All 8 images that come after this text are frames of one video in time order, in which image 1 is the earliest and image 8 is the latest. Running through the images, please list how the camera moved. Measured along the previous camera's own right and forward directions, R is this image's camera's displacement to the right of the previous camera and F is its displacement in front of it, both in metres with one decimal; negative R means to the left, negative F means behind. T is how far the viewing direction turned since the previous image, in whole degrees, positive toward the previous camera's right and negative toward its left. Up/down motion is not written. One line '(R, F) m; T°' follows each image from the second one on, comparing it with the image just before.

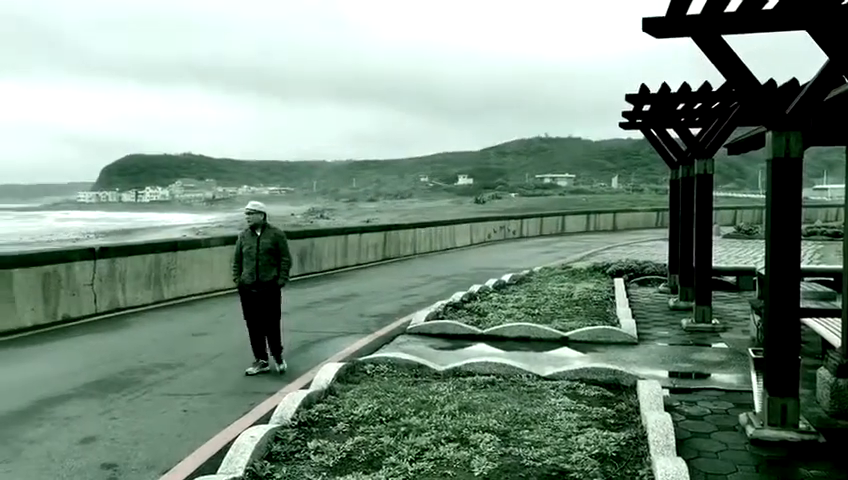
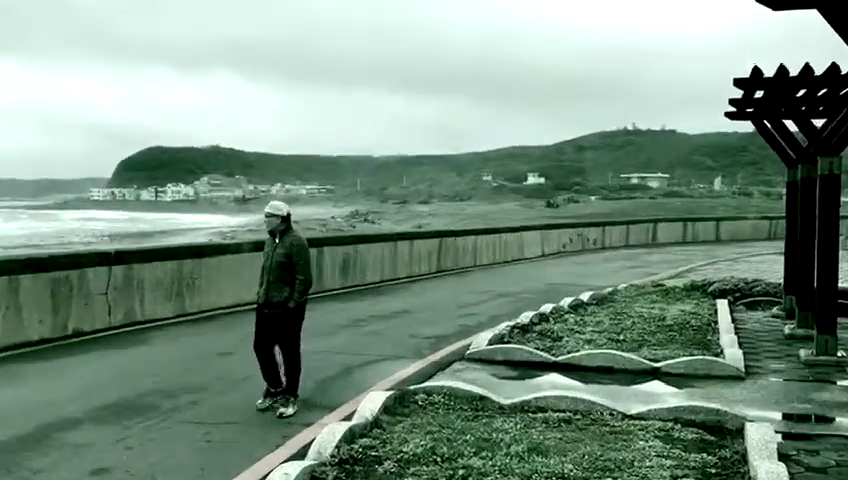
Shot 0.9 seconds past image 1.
(+0.8, +1.7) m; -7°
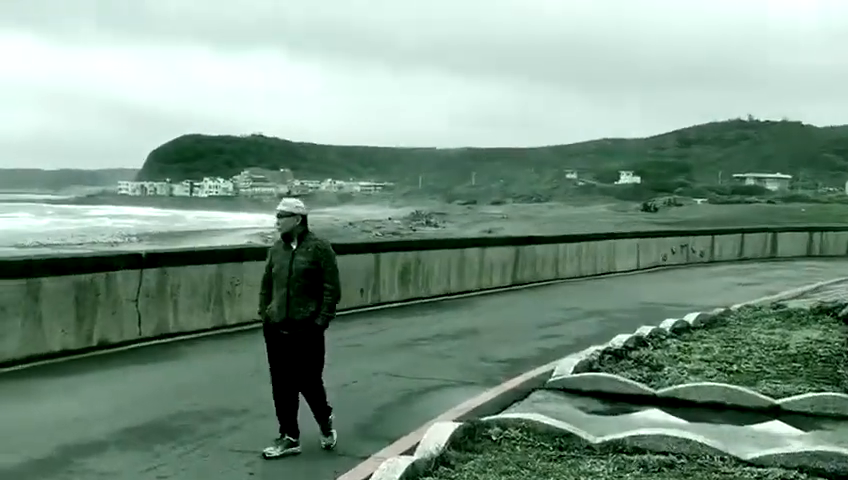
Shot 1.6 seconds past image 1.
(+0.5, +1.3) m; -7°
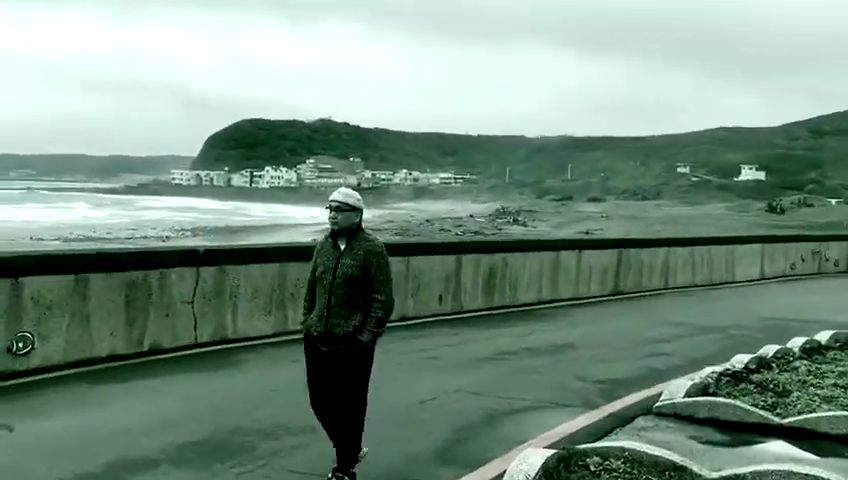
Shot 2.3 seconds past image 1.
(+0.3, +1.0) m; -6°
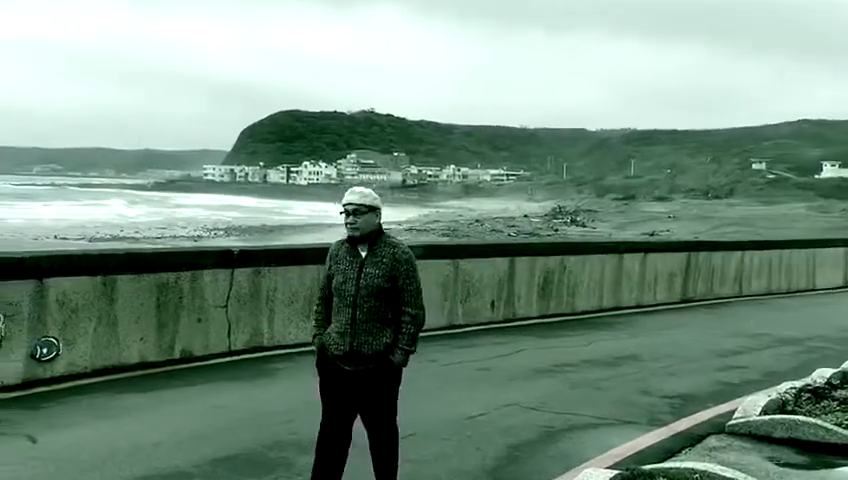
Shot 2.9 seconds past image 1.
(+0.1, +0.5) m; -3°
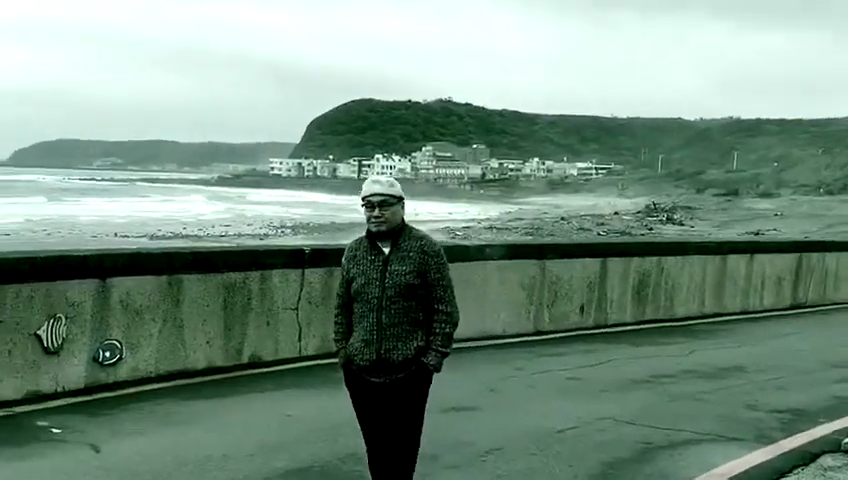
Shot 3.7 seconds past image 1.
(+0.2, +0.5) m; -5°
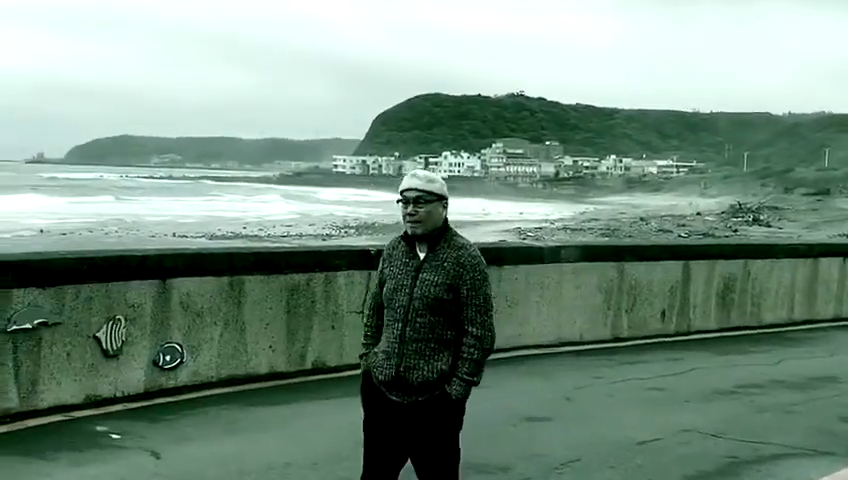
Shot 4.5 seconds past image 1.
(+0.1, +0.3) m; -4°
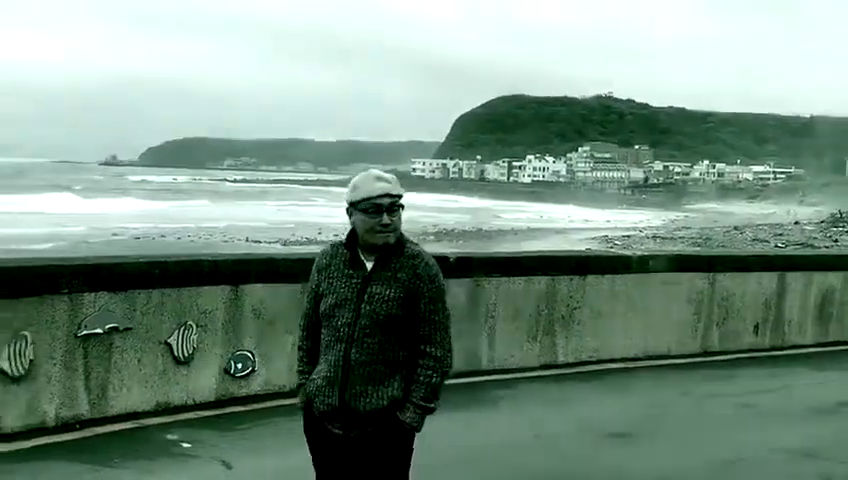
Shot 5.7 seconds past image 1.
(0.0, +0.2) m; -3°
